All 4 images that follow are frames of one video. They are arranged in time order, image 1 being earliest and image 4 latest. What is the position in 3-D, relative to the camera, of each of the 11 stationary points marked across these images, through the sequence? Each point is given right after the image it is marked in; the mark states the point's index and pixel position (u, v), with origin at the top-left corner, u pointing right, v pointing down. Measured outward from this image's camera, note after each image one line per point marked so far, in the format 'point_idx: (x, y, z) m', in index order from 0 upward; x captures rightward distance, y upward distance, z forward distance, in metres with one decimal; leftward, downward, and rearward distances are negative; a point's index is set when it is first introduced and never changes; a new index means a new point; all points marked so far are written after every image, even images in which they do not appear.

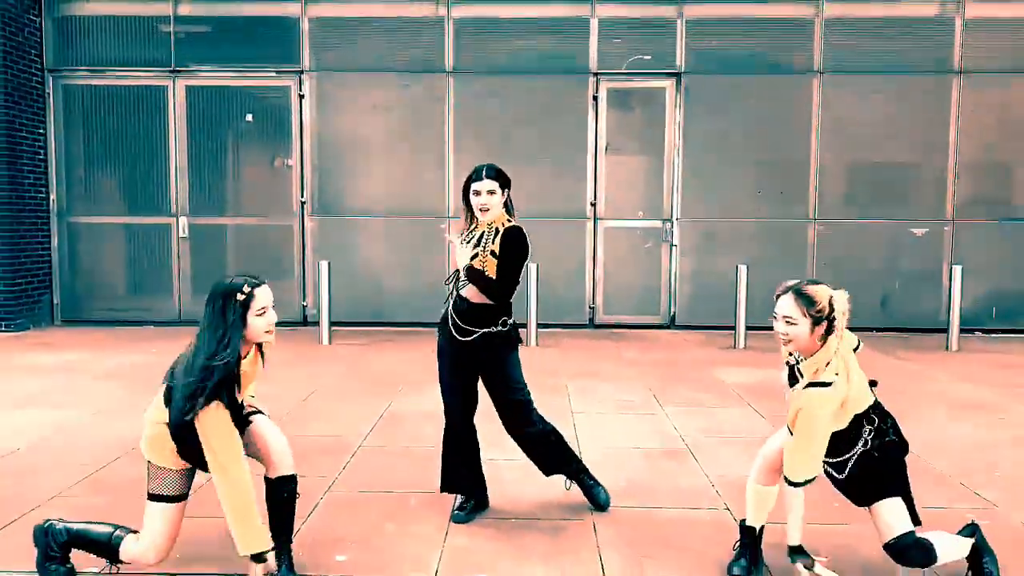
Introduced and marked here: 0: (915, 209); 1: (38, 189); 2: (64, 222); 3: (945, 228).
0: (+5.2, +1.0, +10.2) m
1: (-6.2, +1.3, +10.2) m
2: (-6.0, +0.9, +10.5) m
3: (+5.6, +0.8, +10.2) m
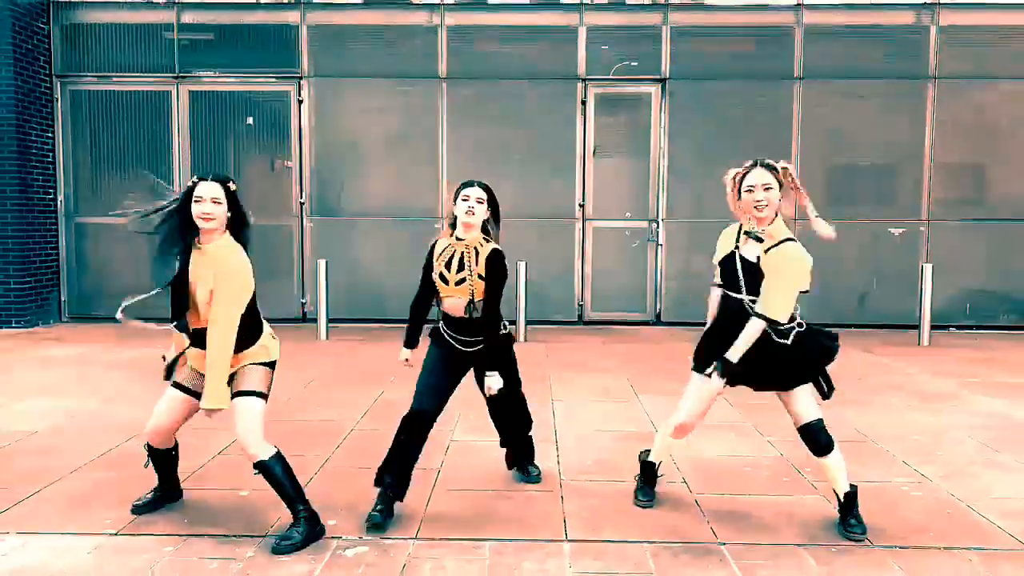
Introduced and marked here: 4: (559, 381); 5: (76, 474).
0: (+5.1, +1.1, +10.5) m
1: (-6.3, +1.3, +10.6) m
2: (-6.1, +0.9, +10.9) m
3: (+5.5, +0.8, +10.5) m
4: (+0.4, -0.8, +6.9) m
5: (-2.5, -1.0, +4.4) m
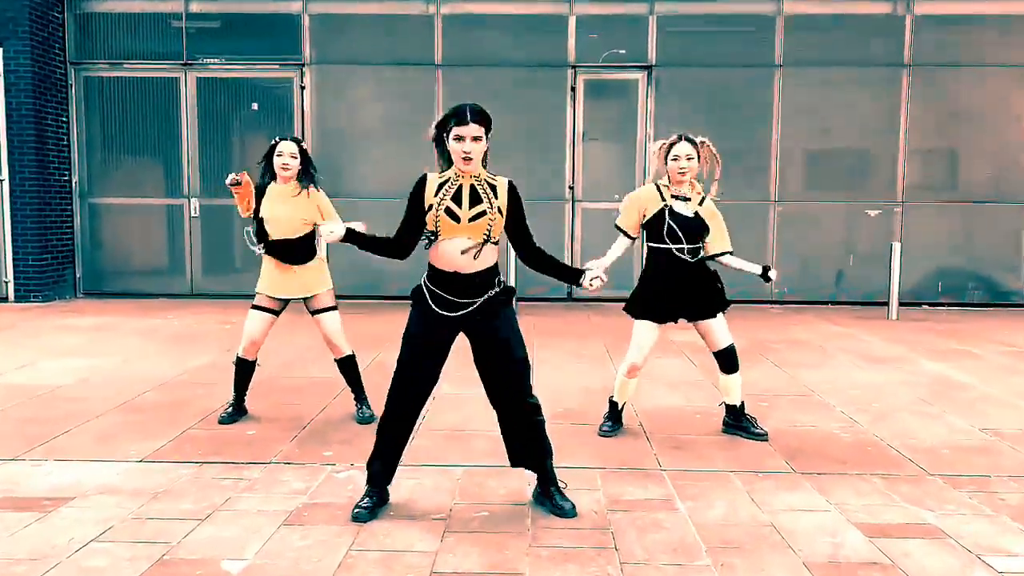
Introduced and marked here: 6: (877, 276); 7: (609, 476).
0: (+5.0, +1.3, +11.0) m
1: (-6.4, +1.7, +11.2) m
2: (-6.2, +1.3, +11.4) m
3: (+5.4, +1.1, +11.0) m
4: (+0.3, -0.6, +7.4) m
5: (-2.6, -0.8, +4.9) m
6: (+5.2, +0.2, +11.1) m
7: (+0.5, -0.9, +3.8) m
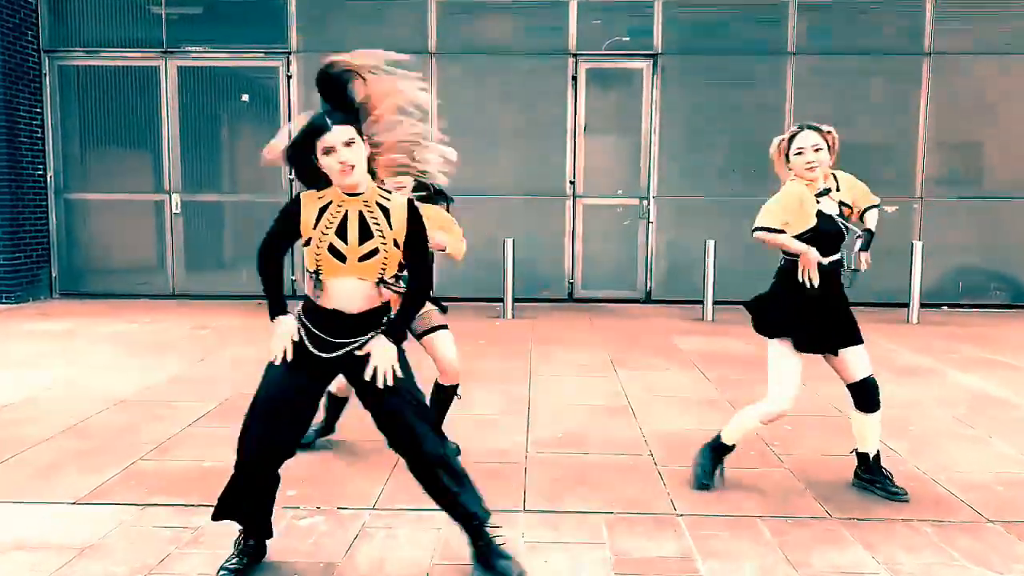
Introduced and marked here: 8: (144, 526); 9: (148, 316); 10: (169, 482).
0: (+5.0, +1.3, +10.5) m
1: (-6.5, +1.7, +10.6) m
2: (-6.3, +1.3, +10.8) m
3: (+5.4, +1.1, +10.4) m
4: (+0.3, -0.6, +6.9) m
5: (-2.6, -0.9, +4.4) m
6: (+5.1, +0.2, +10.5) m
7: (+0.4, -1.0, +3.3) m
8: (-1.5, -1.0, +3.3) m
9: (-4.2, -0.3, +9.0) m
10: (-1.7, -0.9, +3.8) m
